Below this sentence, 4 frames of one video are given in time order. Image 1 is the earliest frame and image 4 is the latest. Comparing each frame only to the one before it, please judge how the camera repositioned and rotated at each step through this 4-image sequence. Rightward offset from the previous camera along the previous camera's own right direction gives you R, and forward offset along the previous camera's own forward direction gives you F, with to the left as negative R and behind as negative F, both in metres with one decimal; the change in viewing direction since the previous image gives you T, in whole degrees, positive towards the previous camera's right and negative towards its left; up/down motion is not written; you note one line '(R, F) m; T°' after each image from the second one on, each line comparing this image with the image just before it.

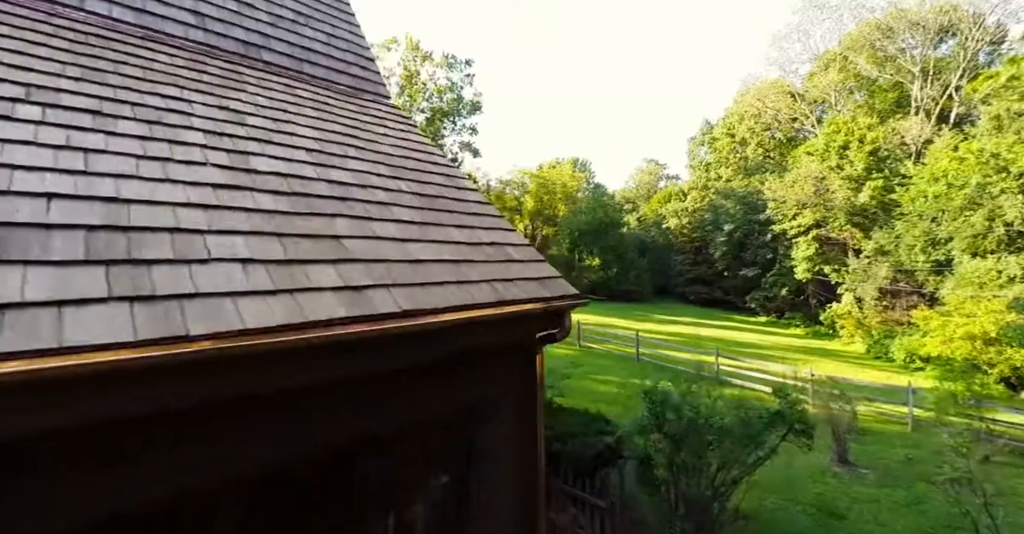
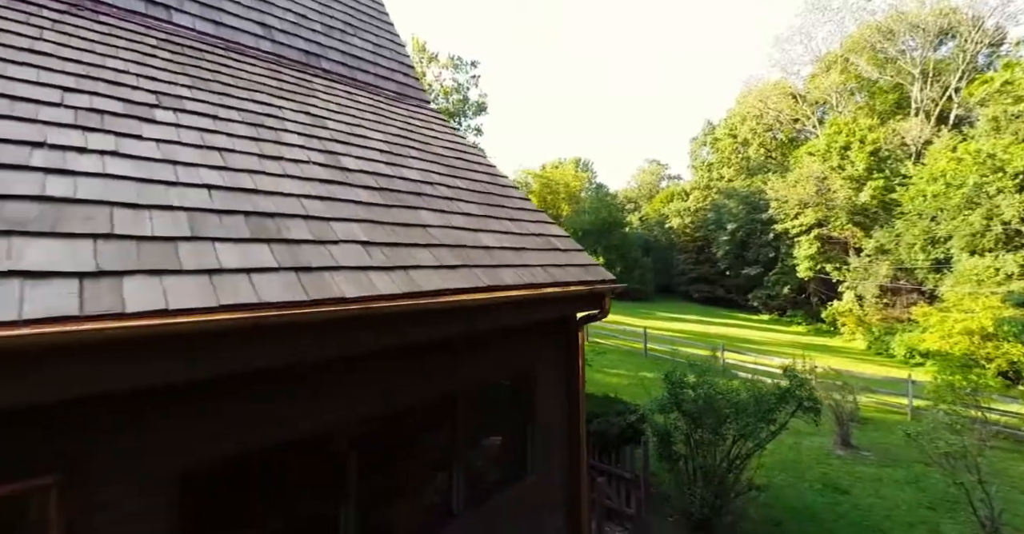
(-0.3, -0.4) m; 0°
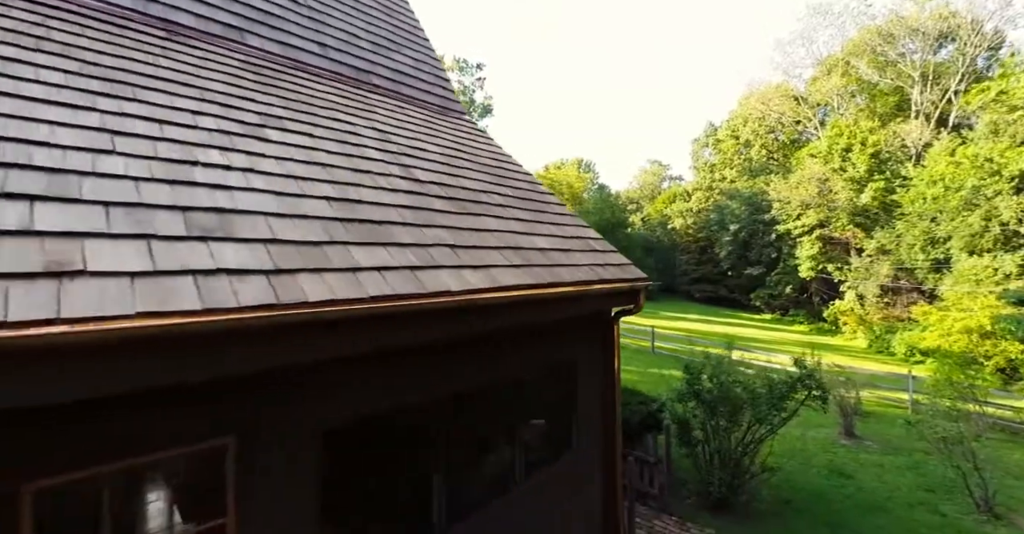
(-0.3, -0.4) m; 0°
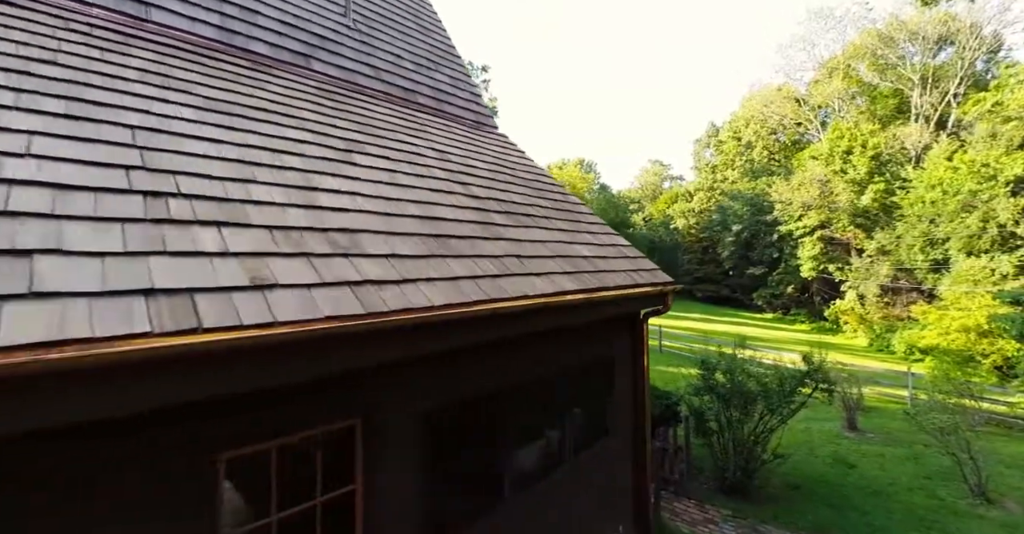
(-0.3, -0.4) m; 0°
